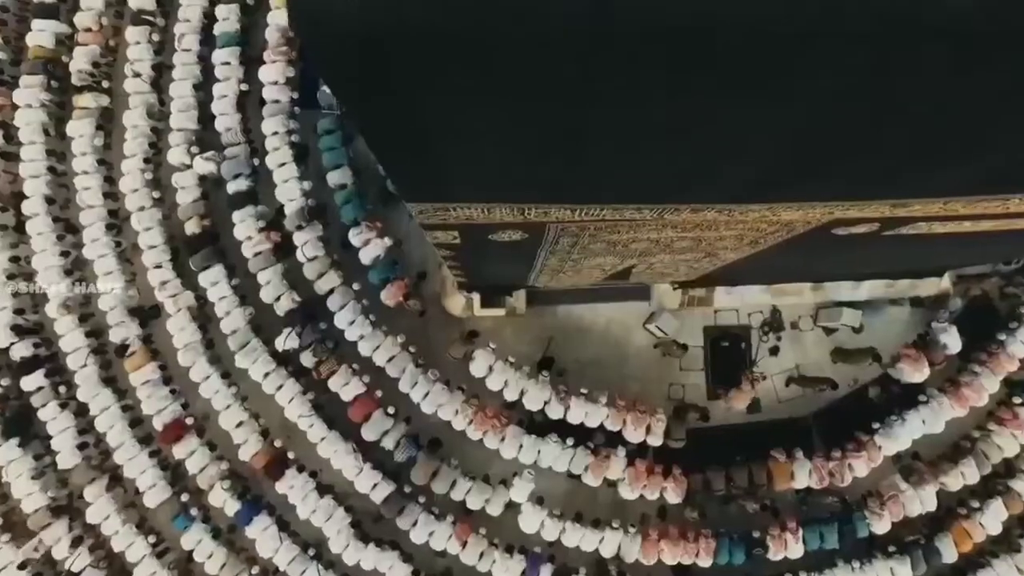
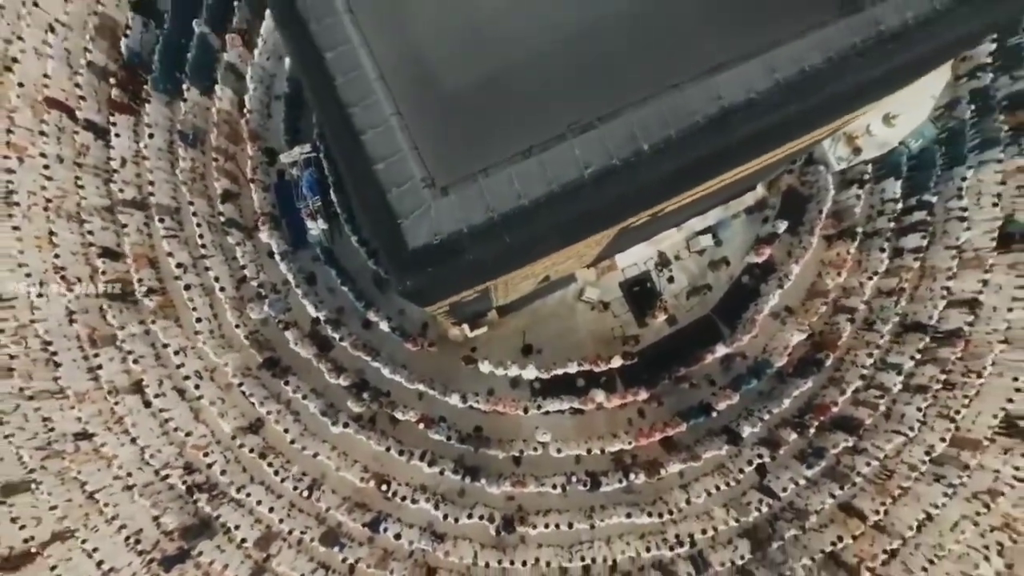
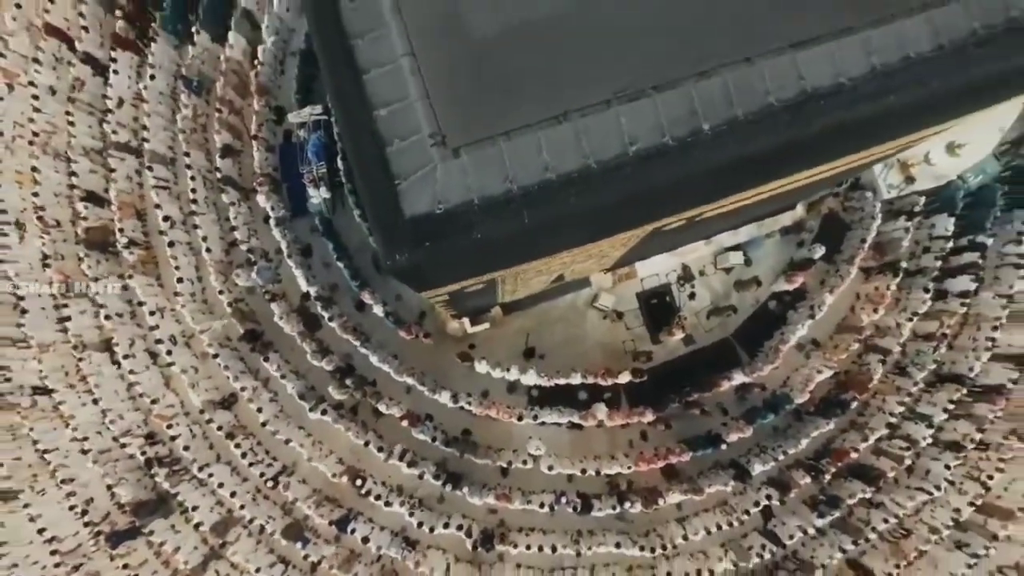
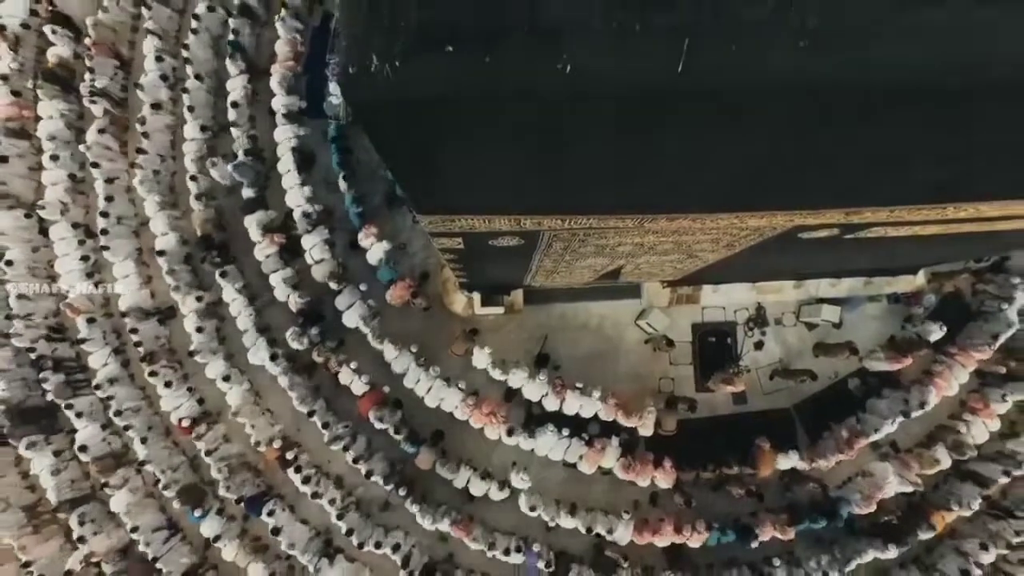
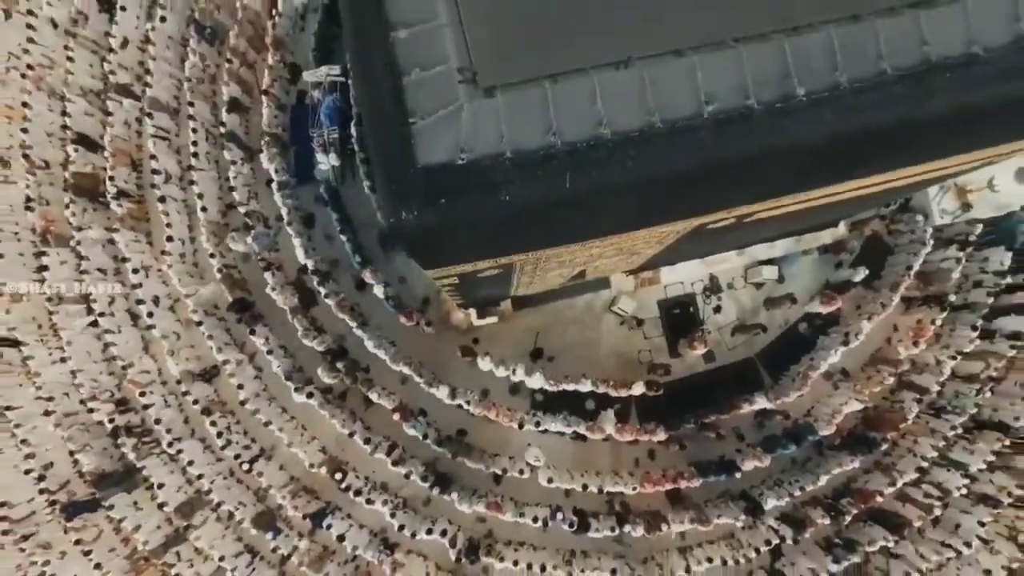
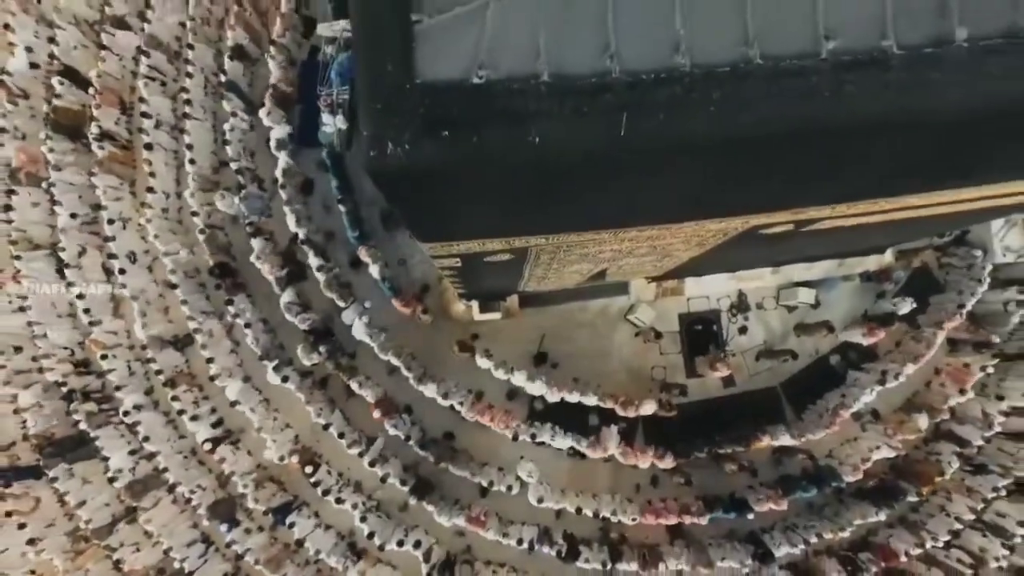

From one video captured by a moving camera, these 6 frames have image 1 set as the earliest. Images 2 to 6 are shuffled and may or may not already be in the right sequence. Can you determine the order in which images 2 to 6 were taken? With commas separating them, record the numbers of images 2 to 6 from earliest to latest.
4, 6, 5, 3, 2
